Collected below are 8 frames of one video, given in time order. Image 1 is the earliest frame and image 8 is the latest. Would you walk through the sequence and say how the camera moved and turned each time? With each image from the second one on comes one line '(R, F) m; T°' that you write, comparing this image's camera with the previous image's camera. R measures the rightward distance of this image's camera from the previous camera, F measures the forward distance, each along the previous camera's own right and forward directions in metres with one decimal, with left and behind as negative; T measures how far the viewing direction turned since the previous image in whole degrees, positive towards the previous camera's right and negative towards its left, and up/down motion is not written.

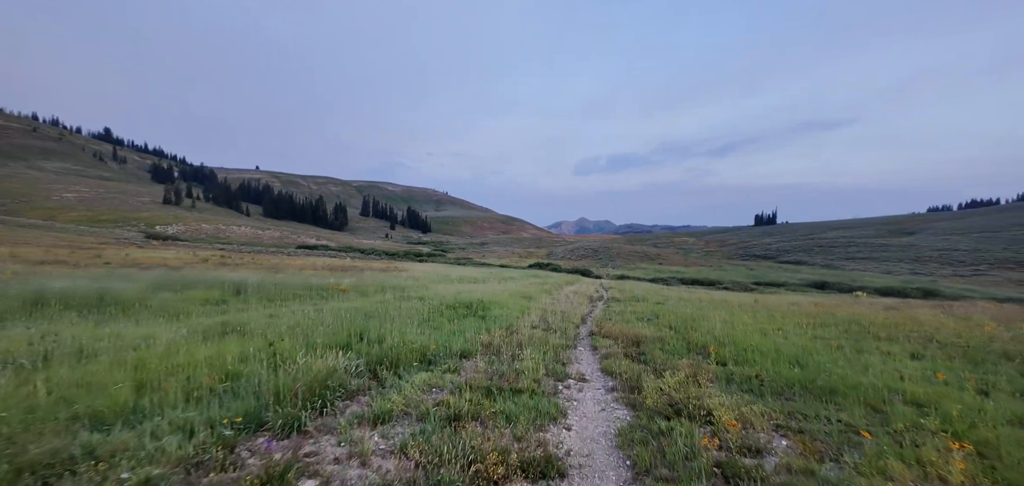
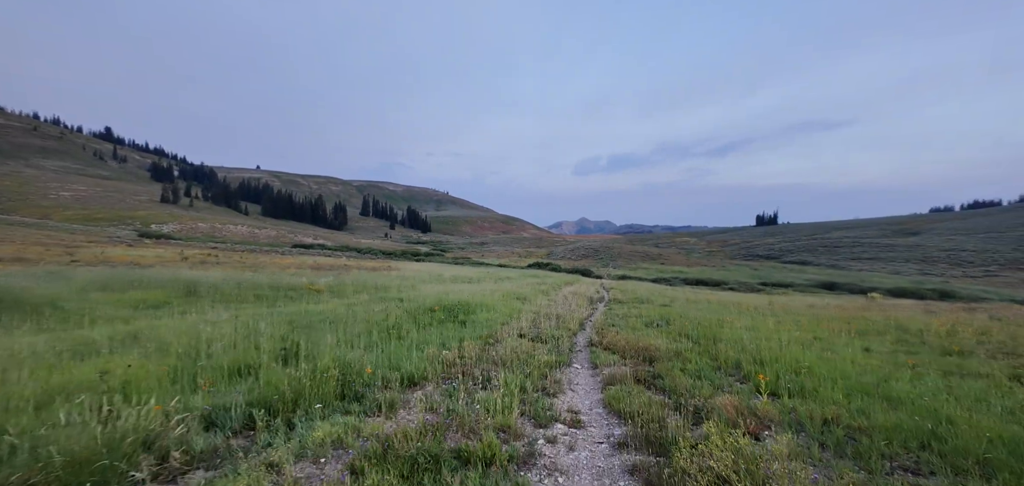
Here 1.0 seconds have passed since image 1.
(+0.4, +2.0) m; 0°
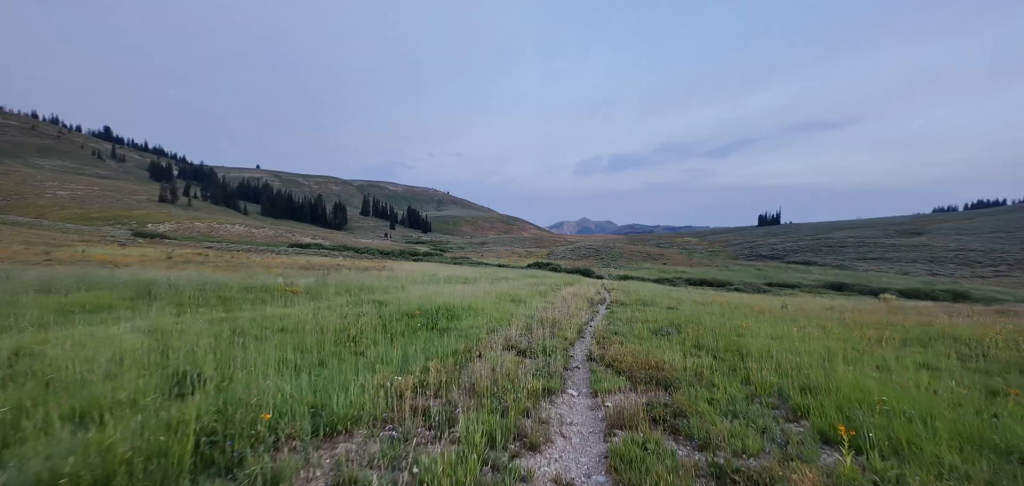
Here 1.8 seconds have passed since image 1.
(+0.3, +1.5) m; 0°
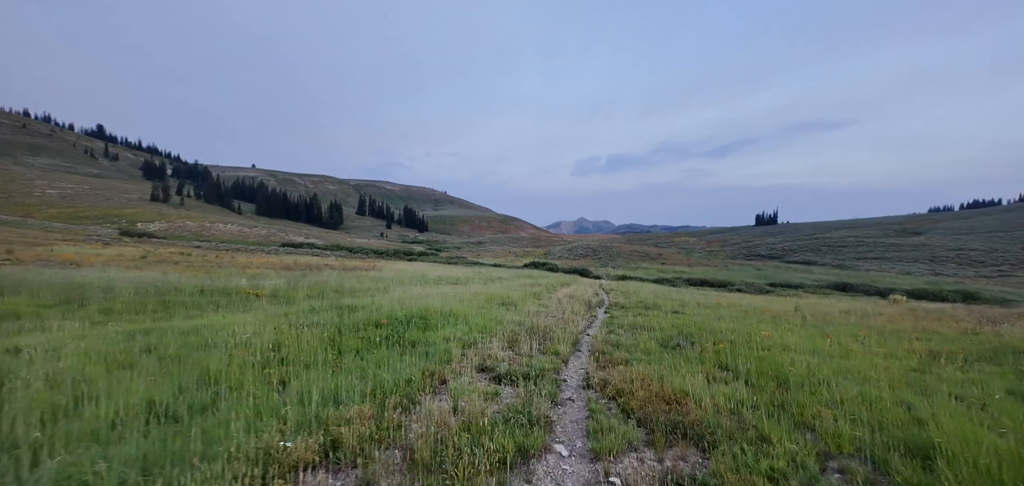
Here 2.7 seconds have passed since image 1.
(+0.3, +1.7) m; 0°
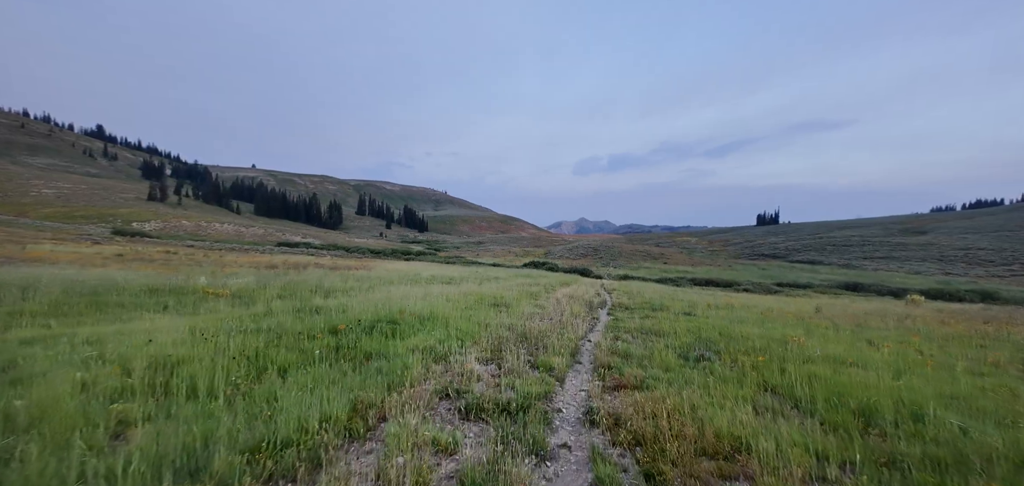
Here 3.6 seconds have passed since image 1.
(+0.3, +1.7) m; 0°
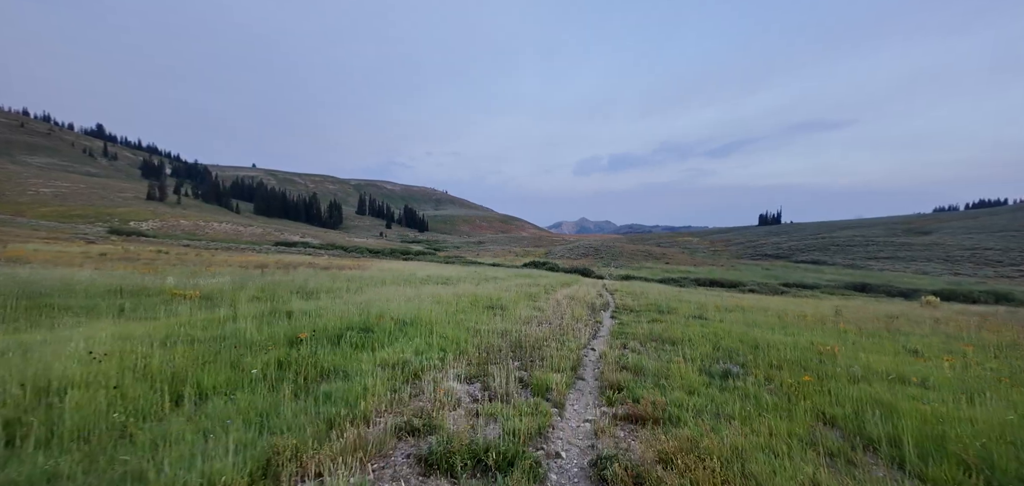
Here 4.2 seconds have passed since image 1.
(+0.2, +1.2) m; 0°
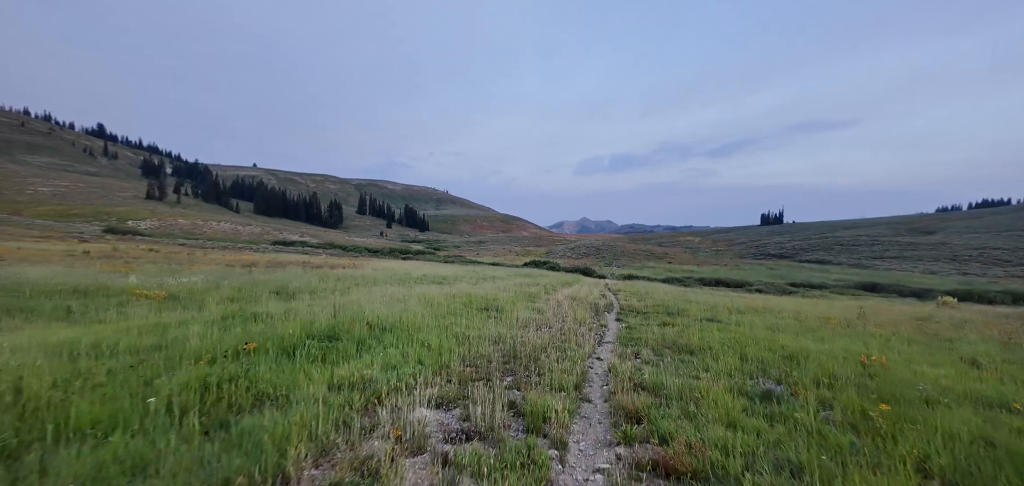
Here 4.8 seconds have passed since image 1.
(+0.1, +1.2) m; 0°
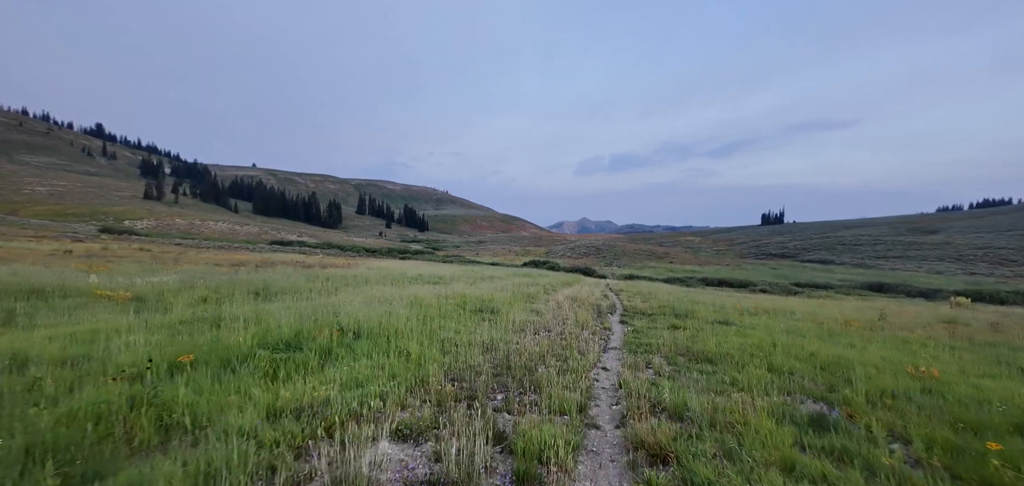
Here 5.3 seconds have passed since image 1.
(+0.1, +1.0) m; 0°
